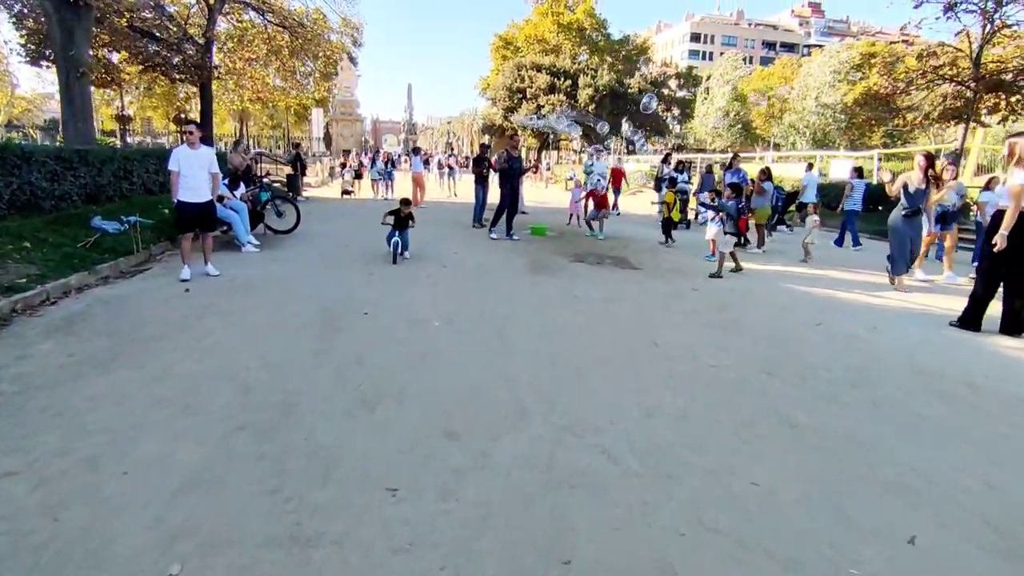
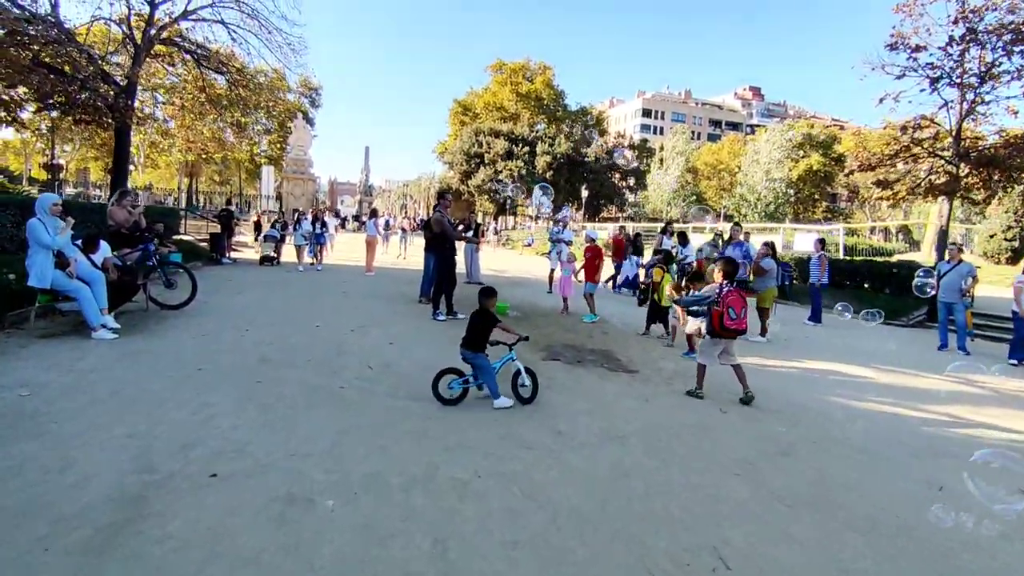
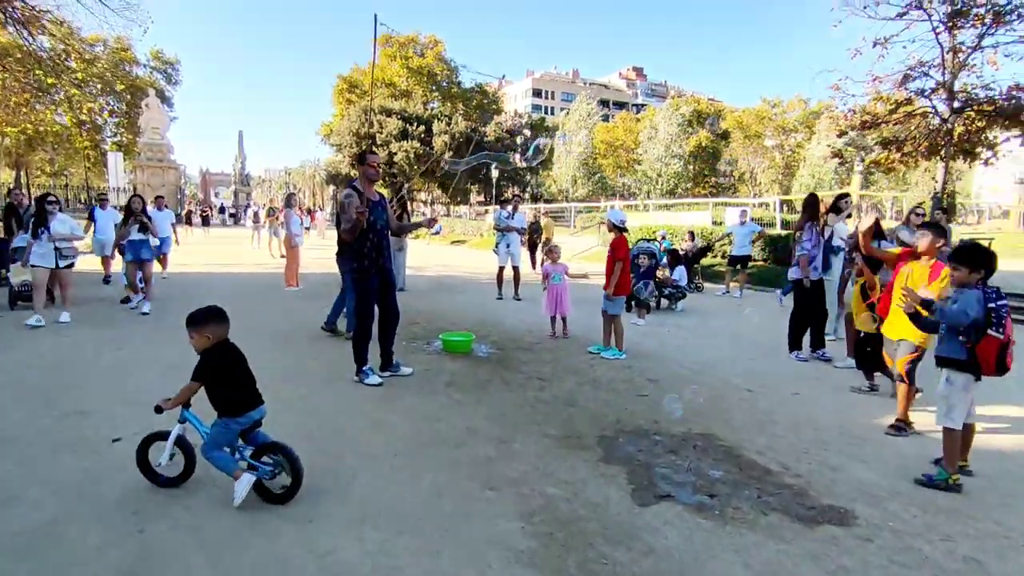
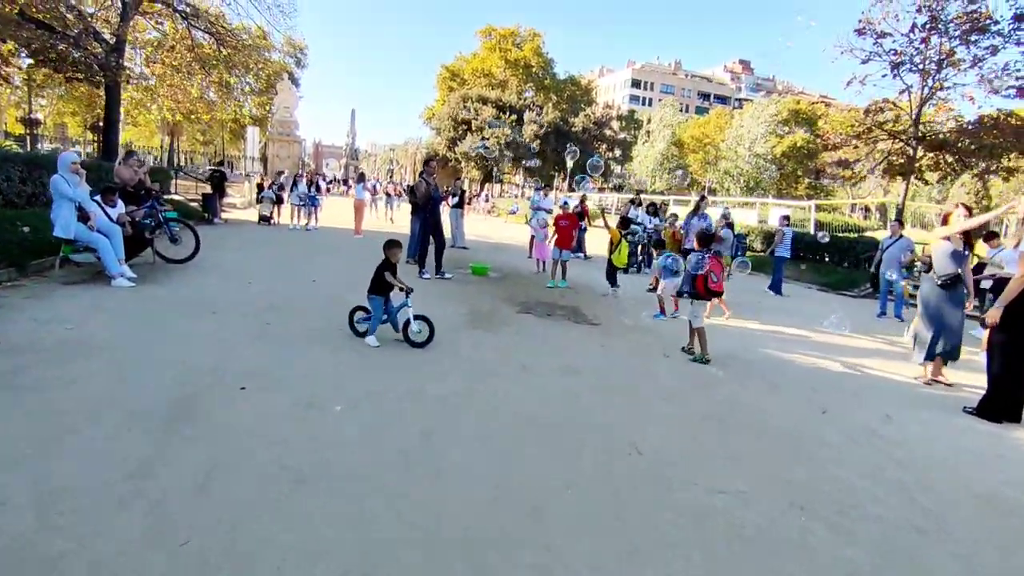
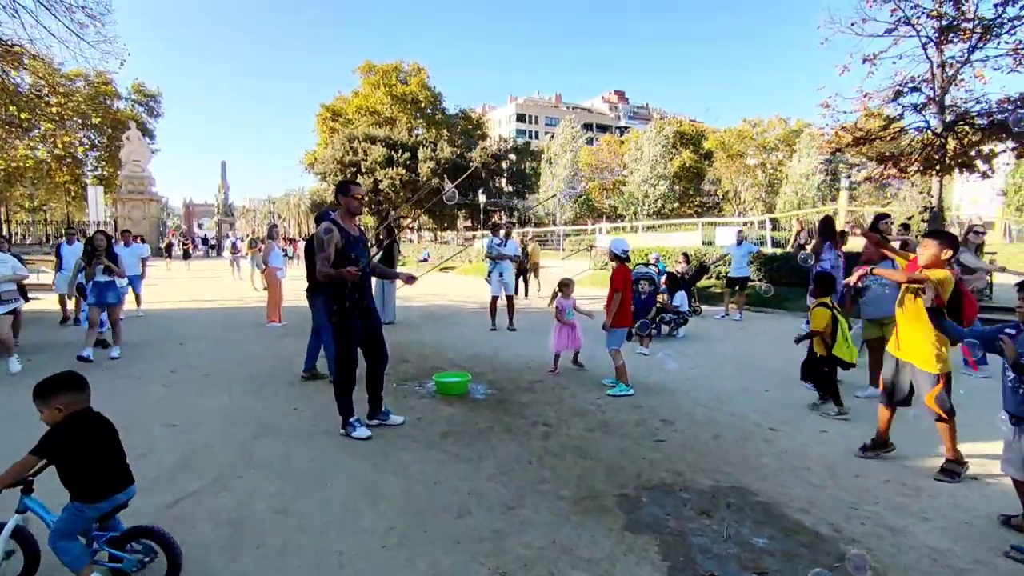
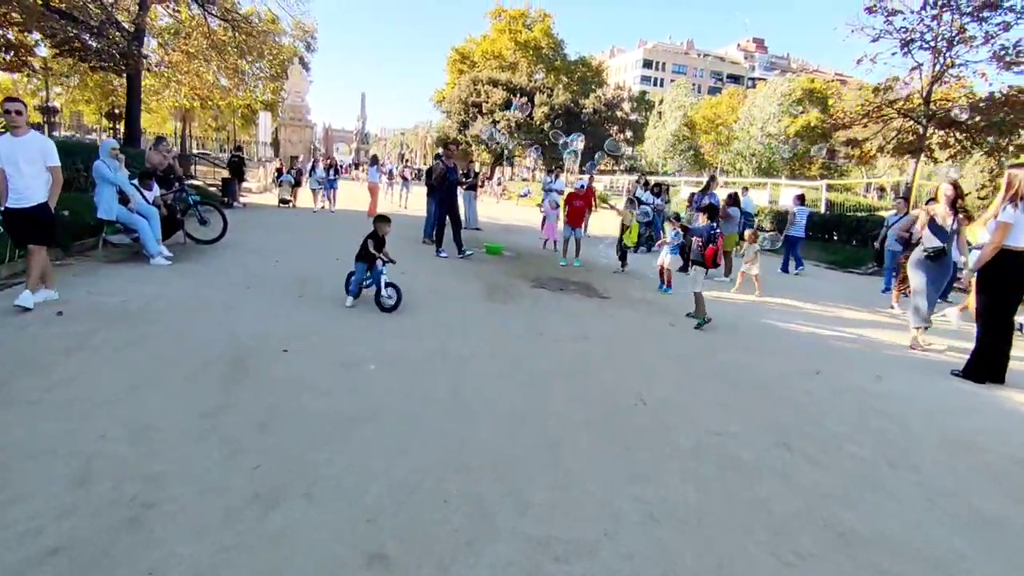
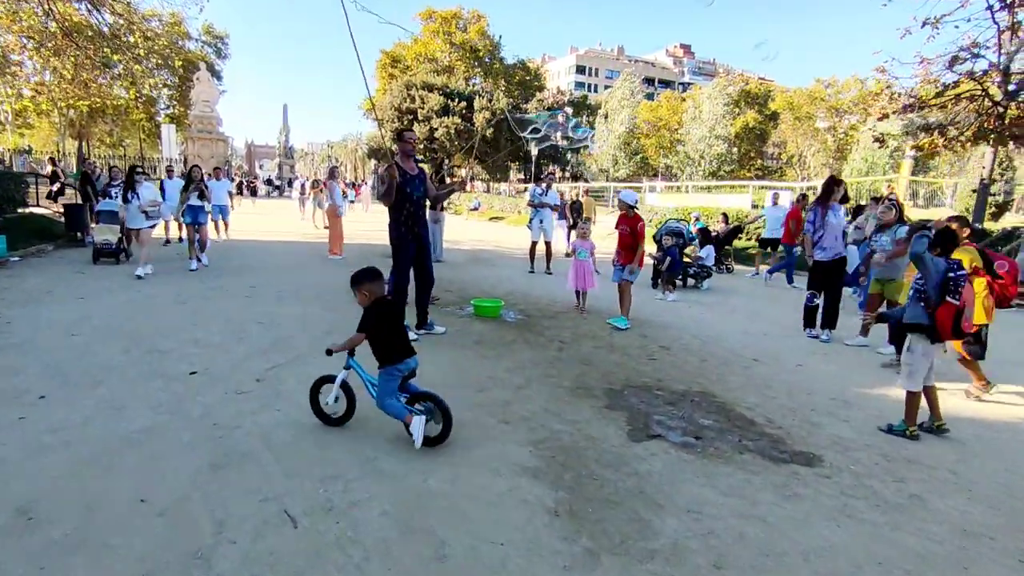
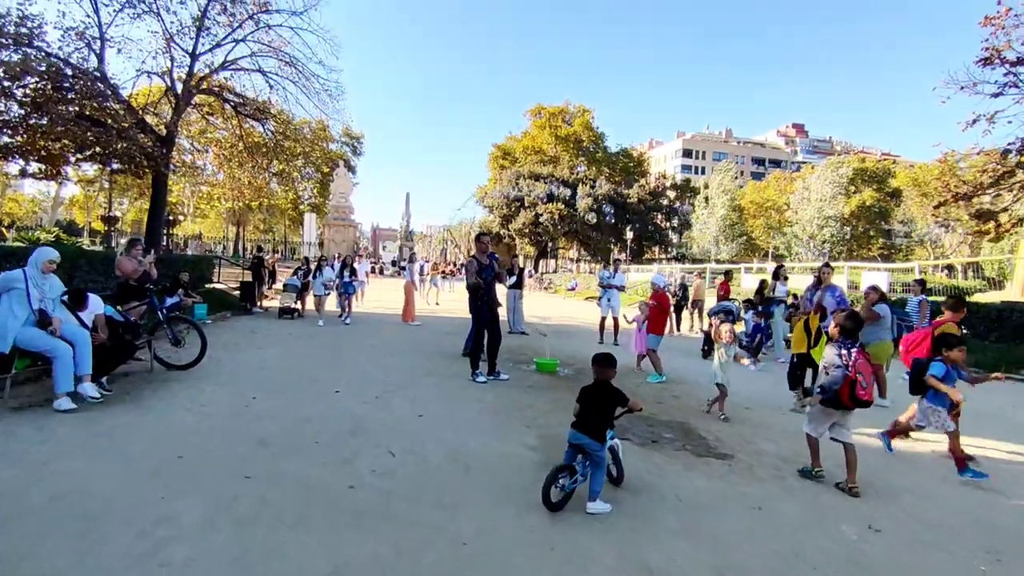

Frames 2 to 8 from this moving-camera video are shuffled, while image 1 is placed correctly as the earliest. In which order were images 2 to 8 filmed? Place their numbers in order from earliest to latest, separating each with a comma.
6, 4, 2, 8, 7, 3, 5
